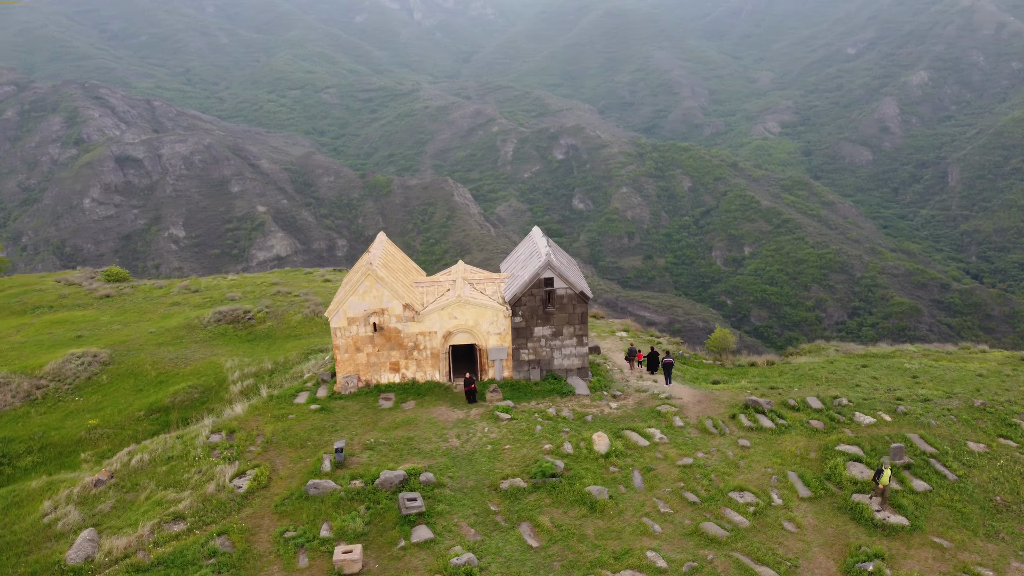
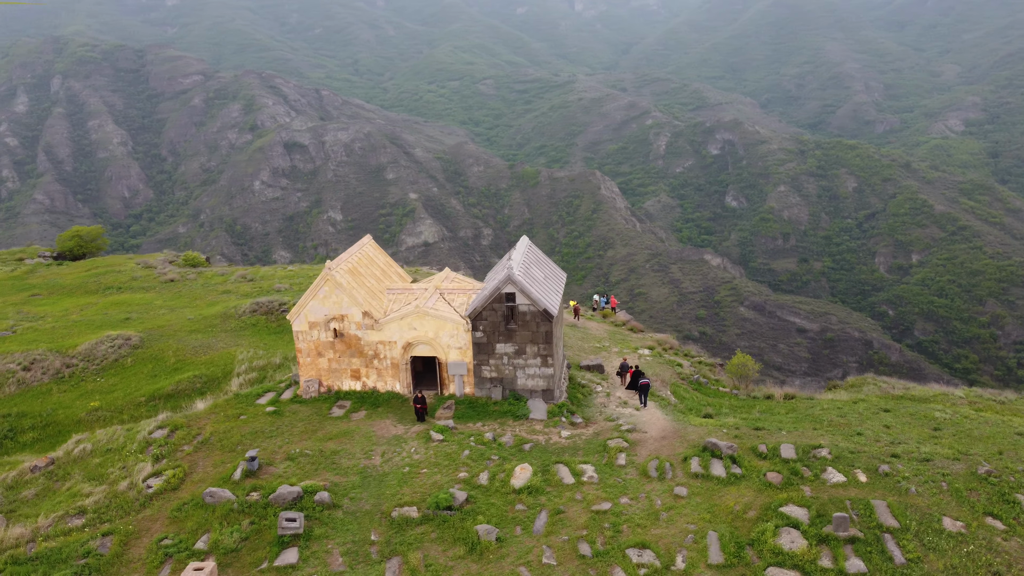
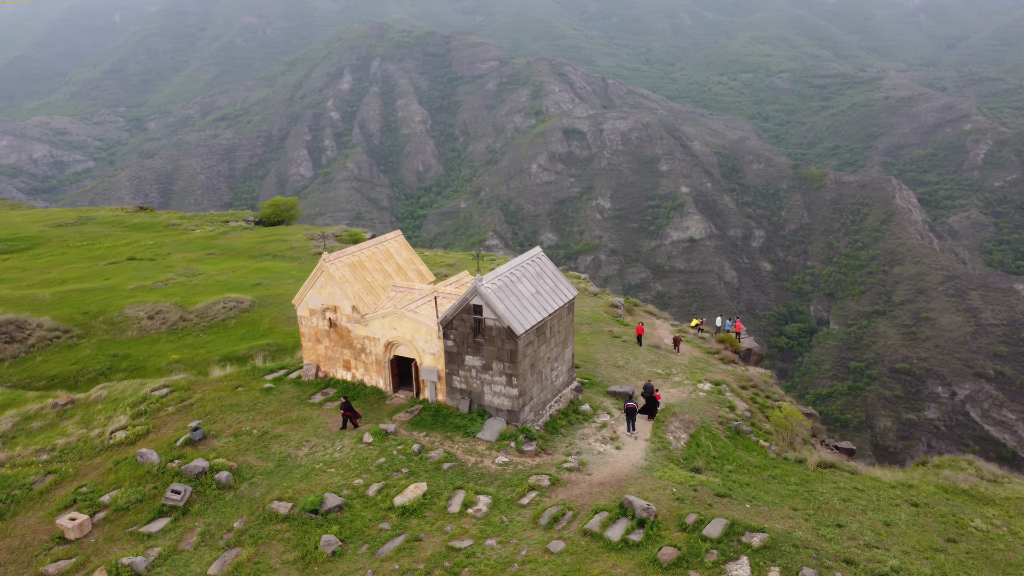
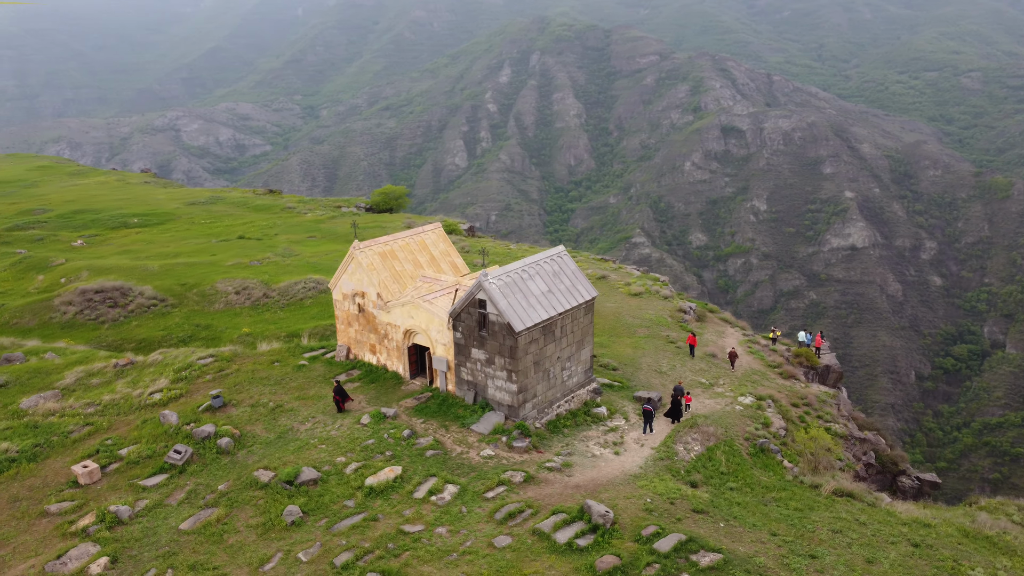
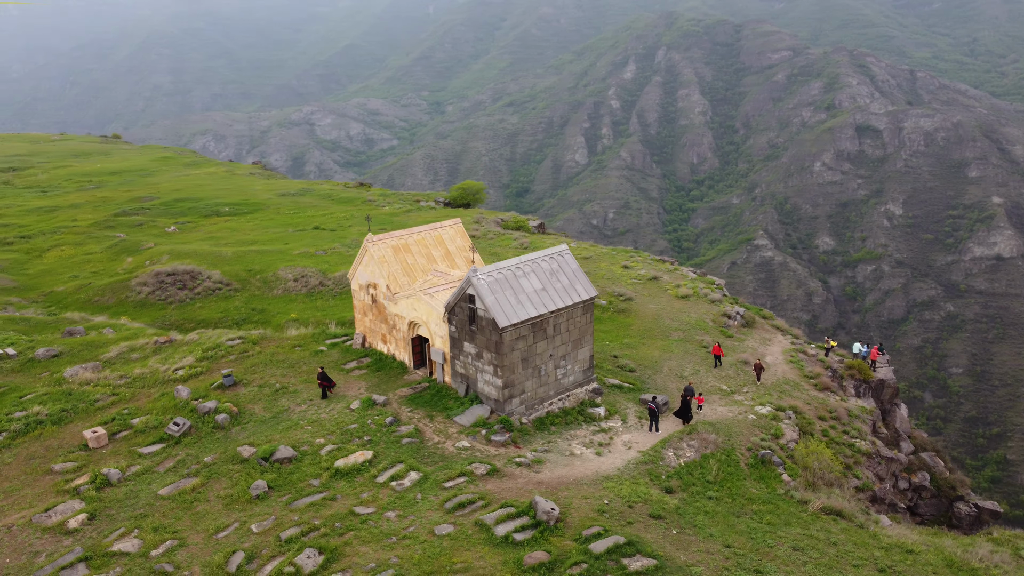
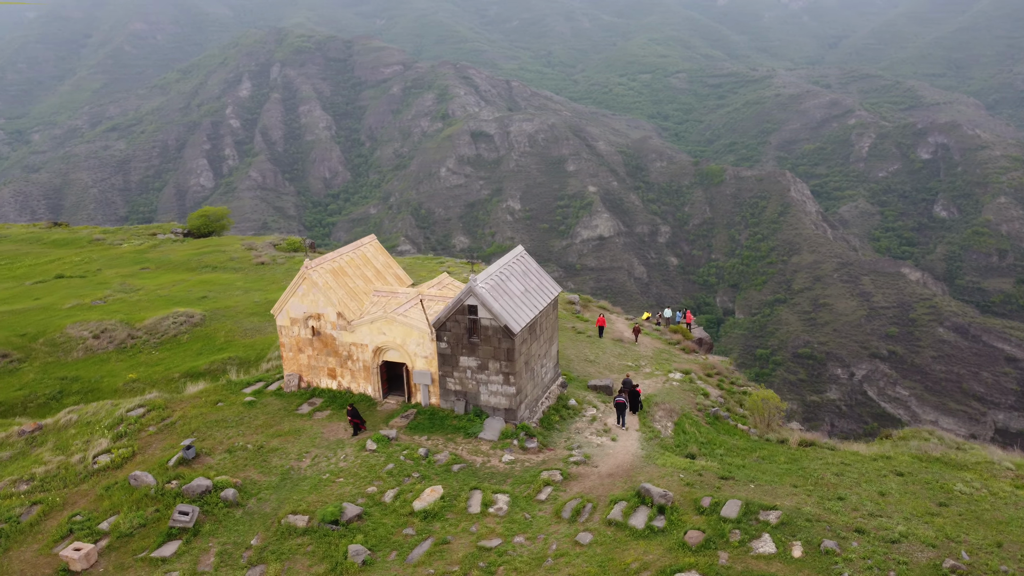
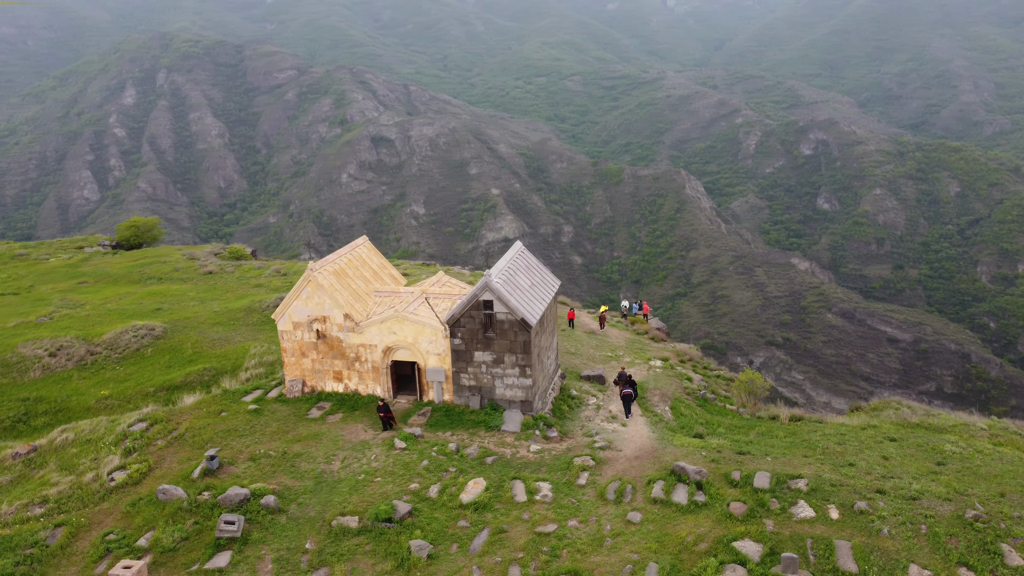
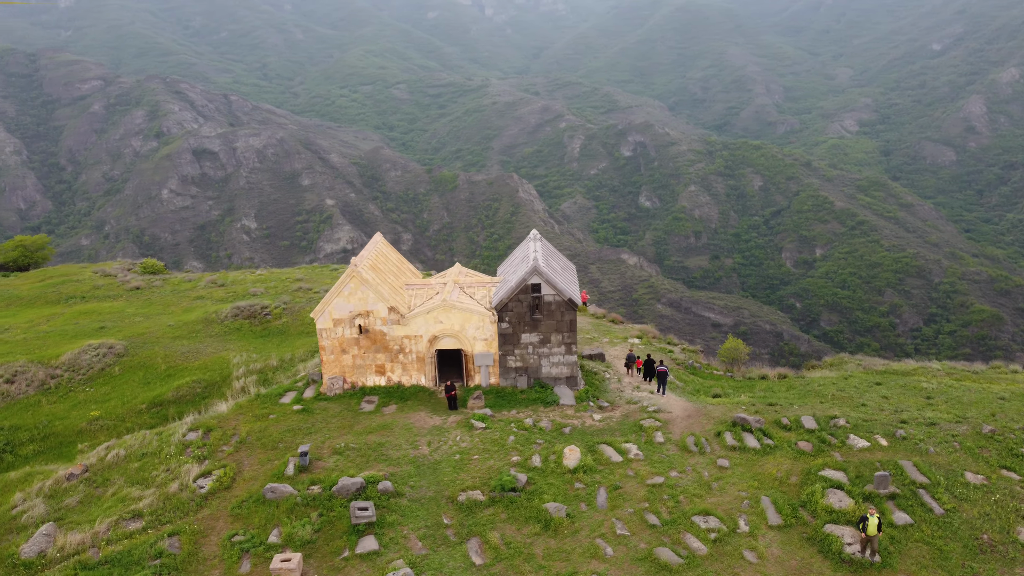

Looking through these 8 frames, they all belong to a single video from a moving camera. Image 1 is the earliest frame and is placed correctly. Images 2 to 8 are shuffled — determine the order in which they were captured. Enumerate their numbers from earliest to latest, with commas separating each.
8, 2, 7, 6, 3, 4, 5
